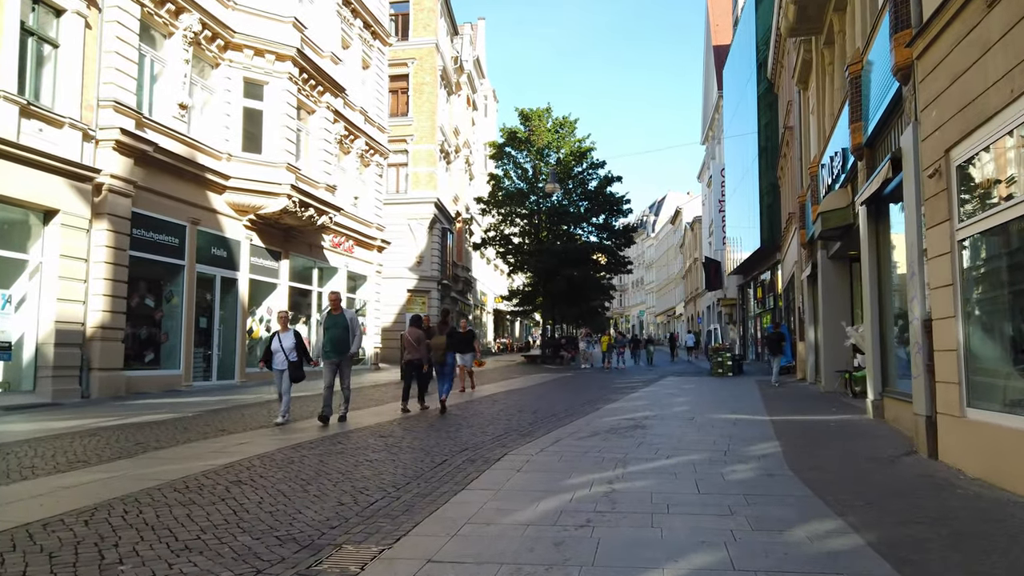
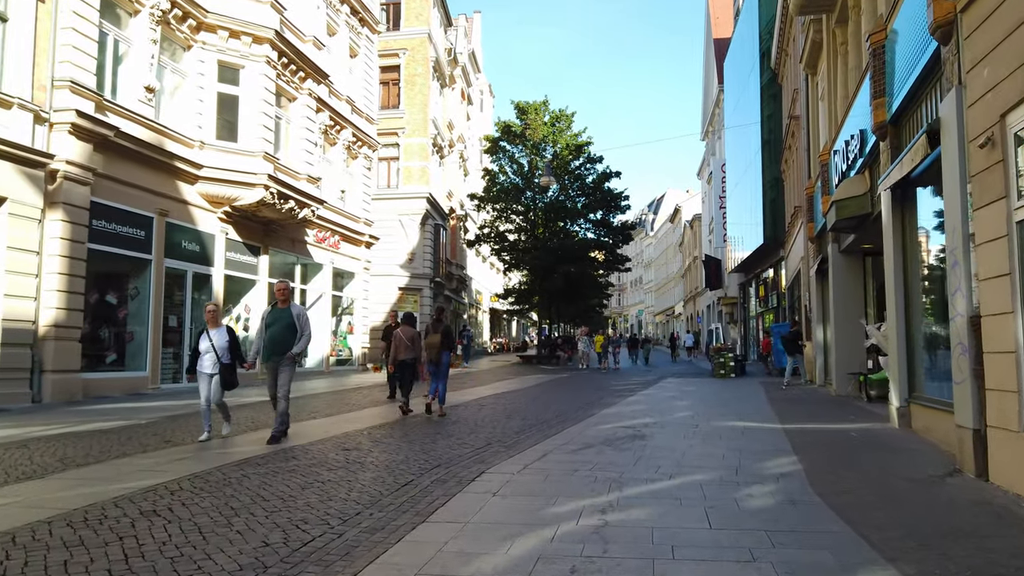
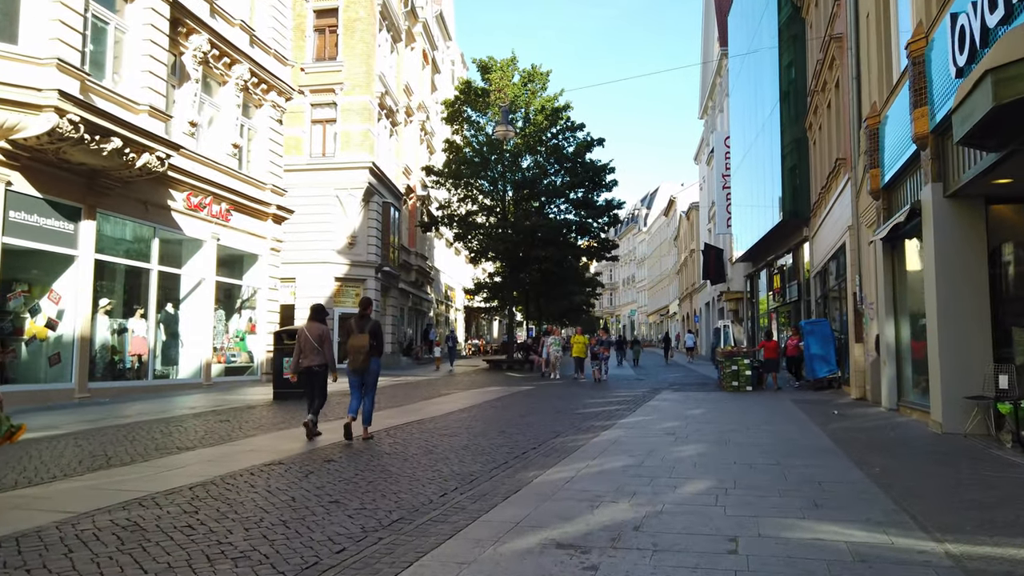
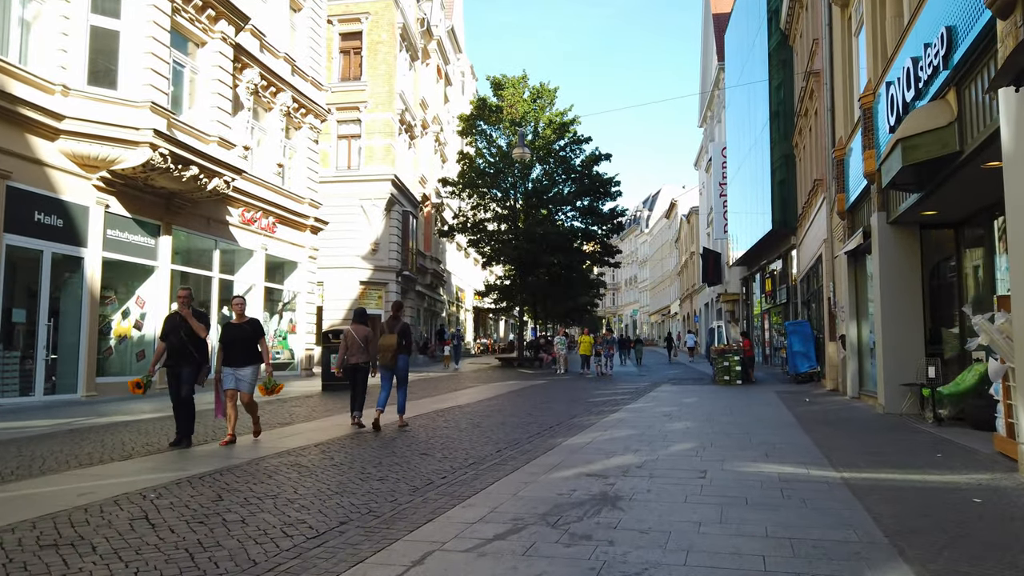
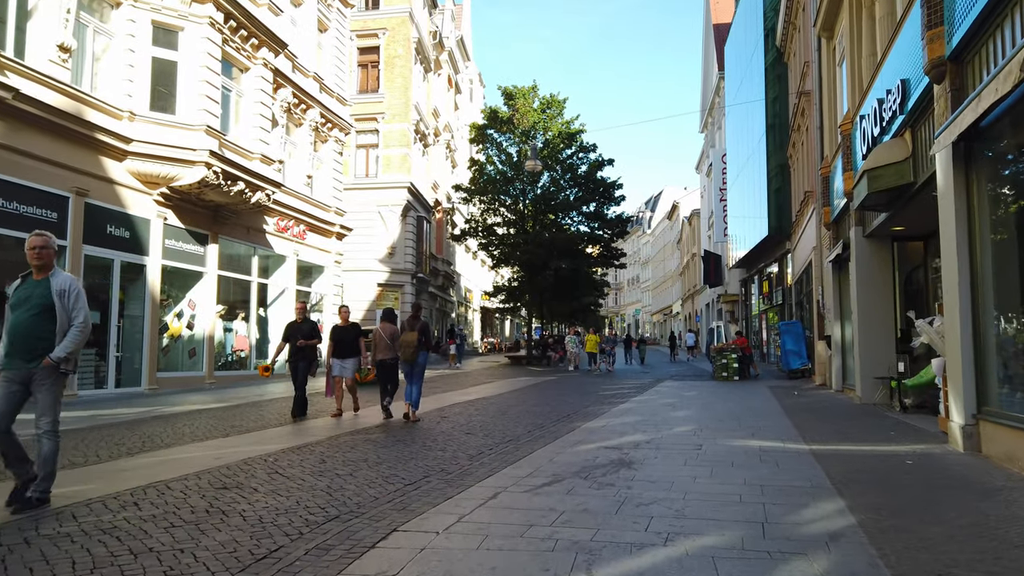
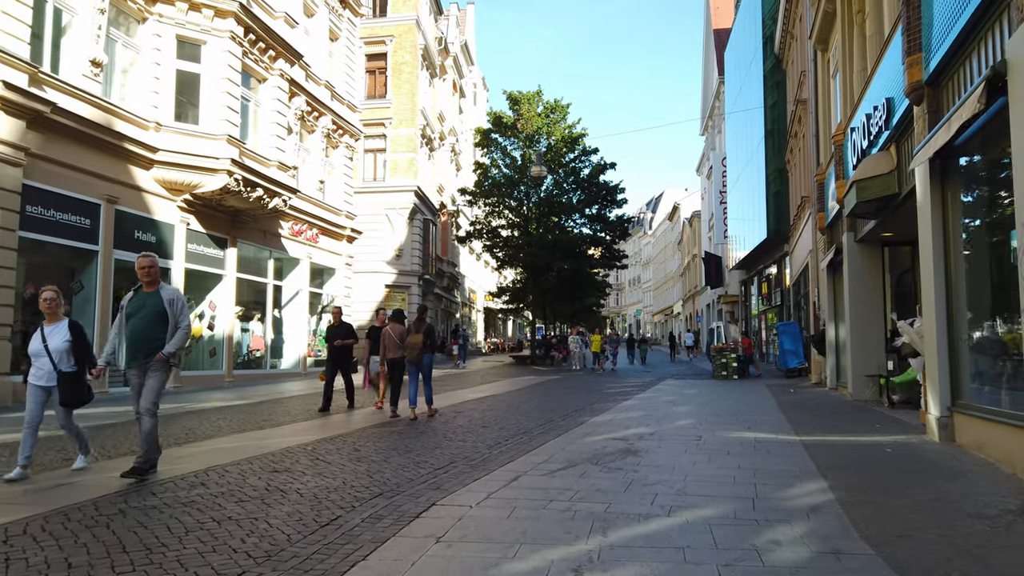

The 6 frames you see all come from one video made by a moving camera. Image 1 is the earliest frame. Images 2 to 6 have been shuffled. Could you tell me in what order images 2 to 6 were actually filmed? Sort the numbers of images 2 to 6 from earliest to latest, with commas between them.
2, 6, 5, 4, 3
